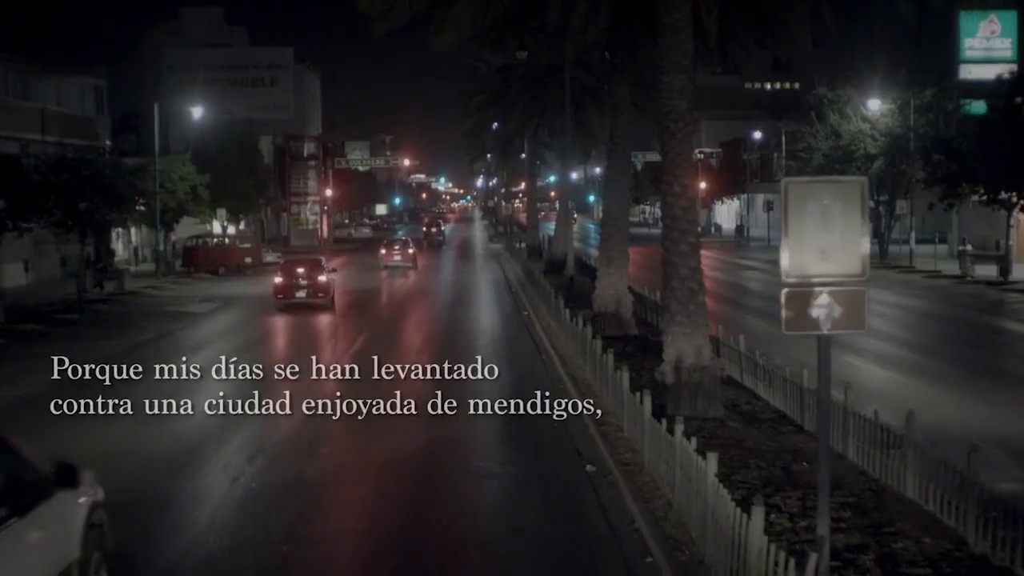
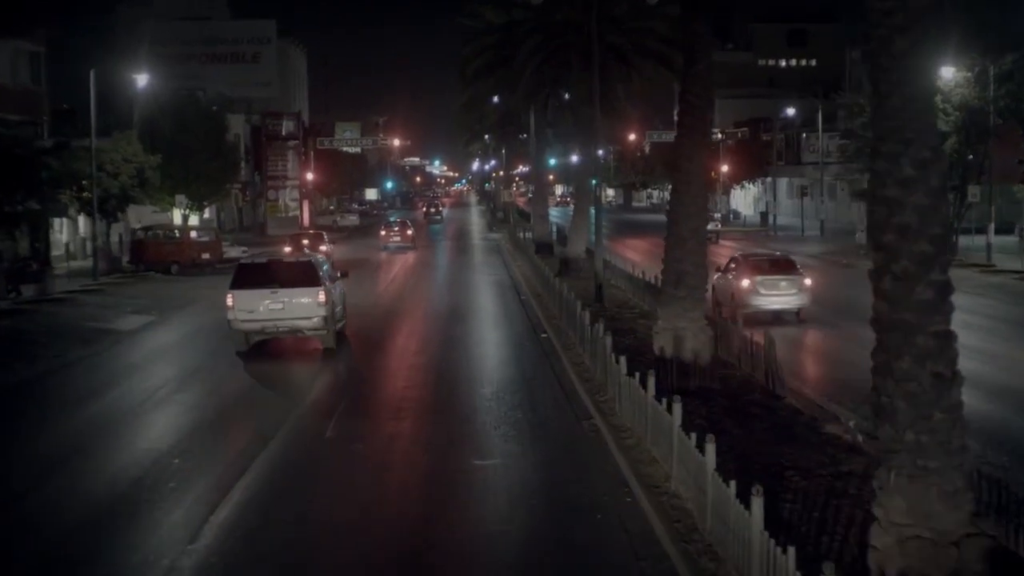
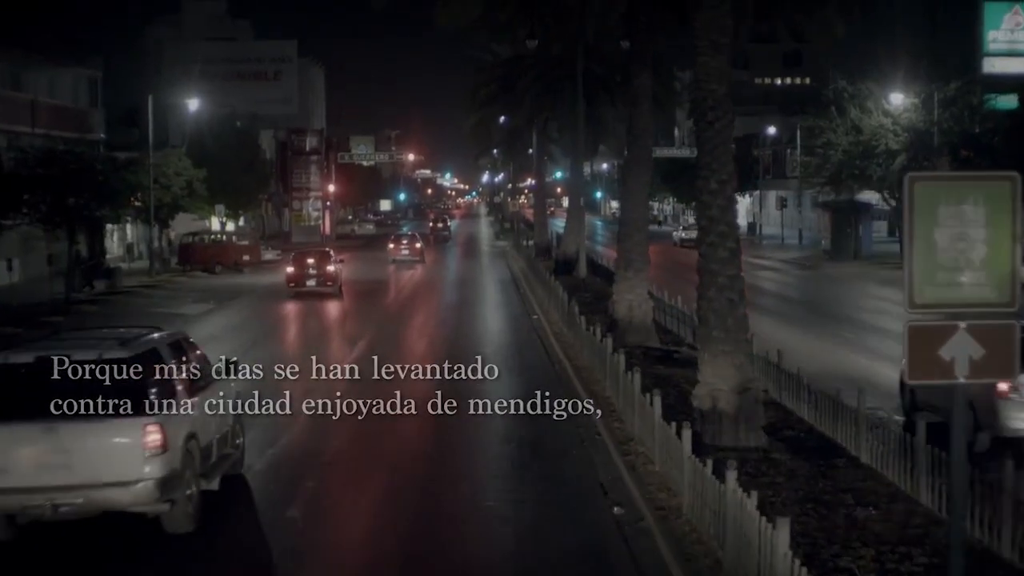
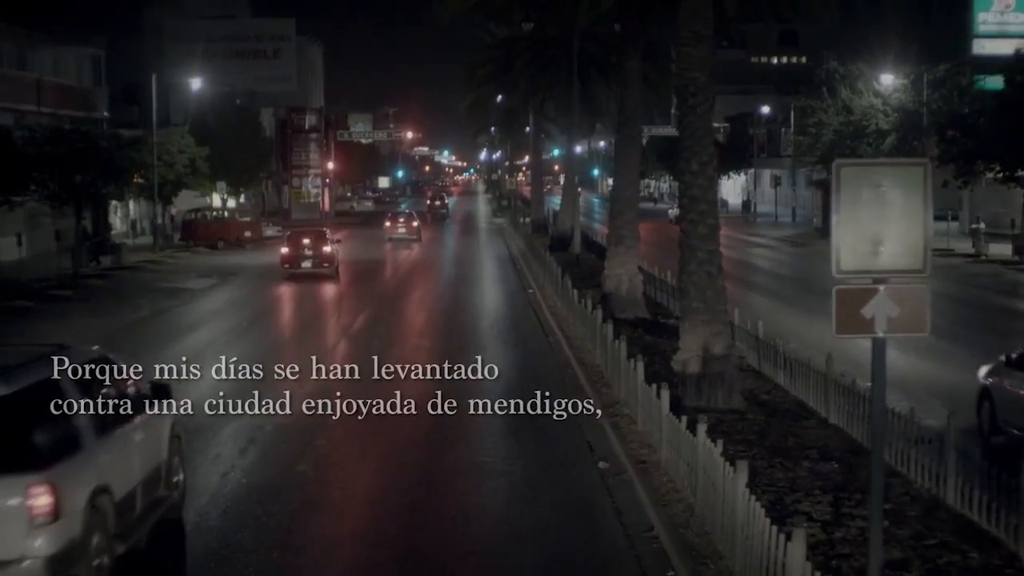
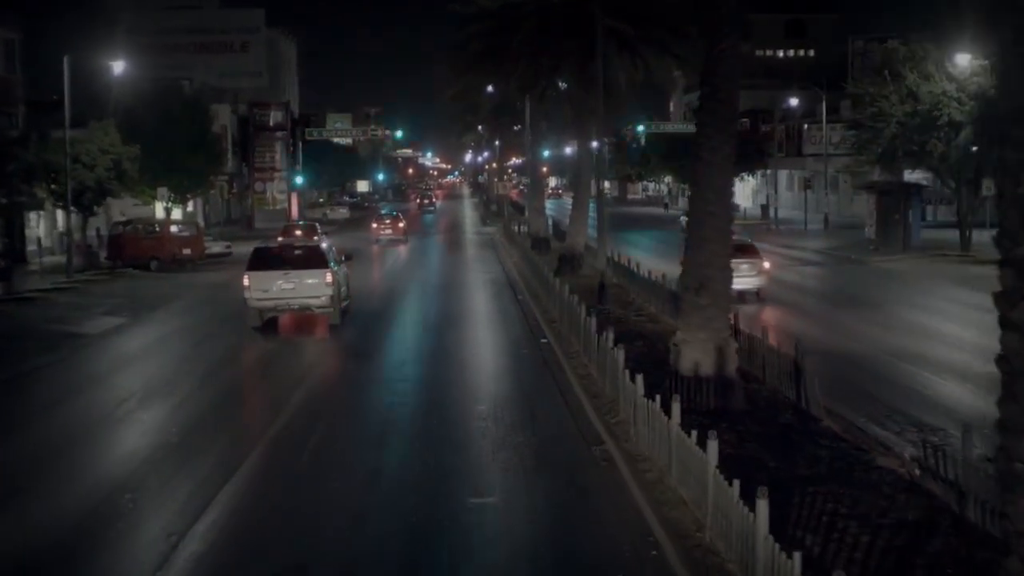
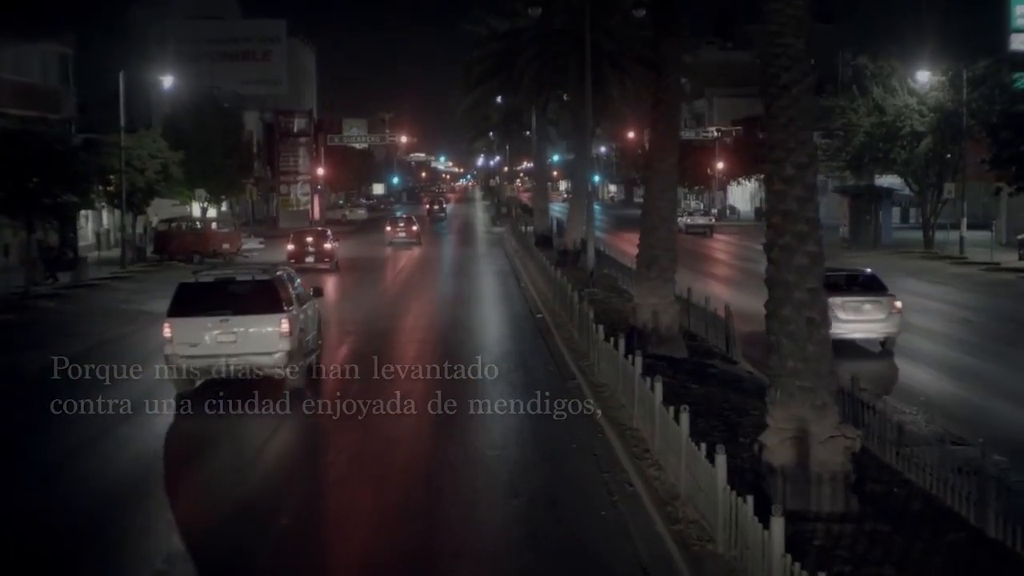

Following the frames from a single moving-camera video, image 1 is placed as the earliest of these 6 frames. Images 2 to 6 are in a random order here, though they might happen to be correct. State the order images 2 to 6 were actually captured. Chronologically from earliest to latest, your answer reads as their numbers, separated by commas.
4, 3, 6, 2, 5
